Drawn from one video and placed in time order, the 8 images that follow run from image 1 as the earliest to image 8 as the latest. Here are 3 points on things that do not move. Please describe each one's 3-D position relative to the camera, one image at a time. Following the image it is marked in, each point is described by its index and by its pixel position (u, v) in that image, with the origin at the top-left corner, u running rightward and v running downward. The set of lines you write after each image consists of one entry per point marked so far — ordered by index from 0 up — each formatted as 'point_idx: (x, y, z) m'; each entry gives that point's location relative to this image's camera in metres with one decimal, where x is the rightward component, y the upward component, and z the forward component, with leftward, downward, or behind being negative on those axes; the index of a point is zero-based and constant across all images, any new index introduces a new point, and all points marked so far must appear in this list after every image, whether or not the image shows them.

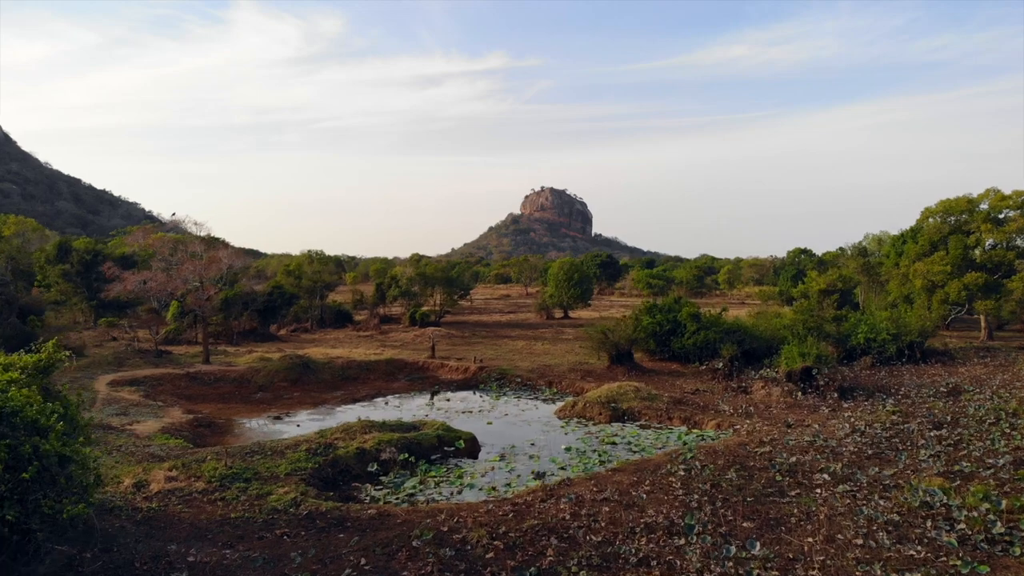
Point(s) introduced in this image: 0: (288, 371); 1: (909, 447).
0: (-4.4, -1.6, +16.3) m
1: (+4.7, -1.9, +9.8) m
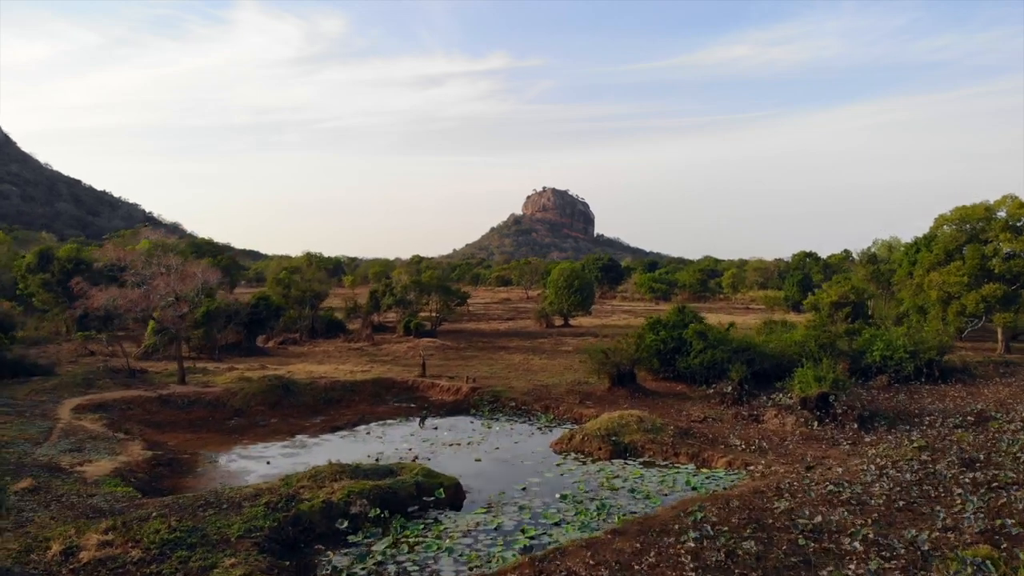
0: (-4.5, -2.0, +15.3) m
1: (+4.6, -2.2, +8.8) m
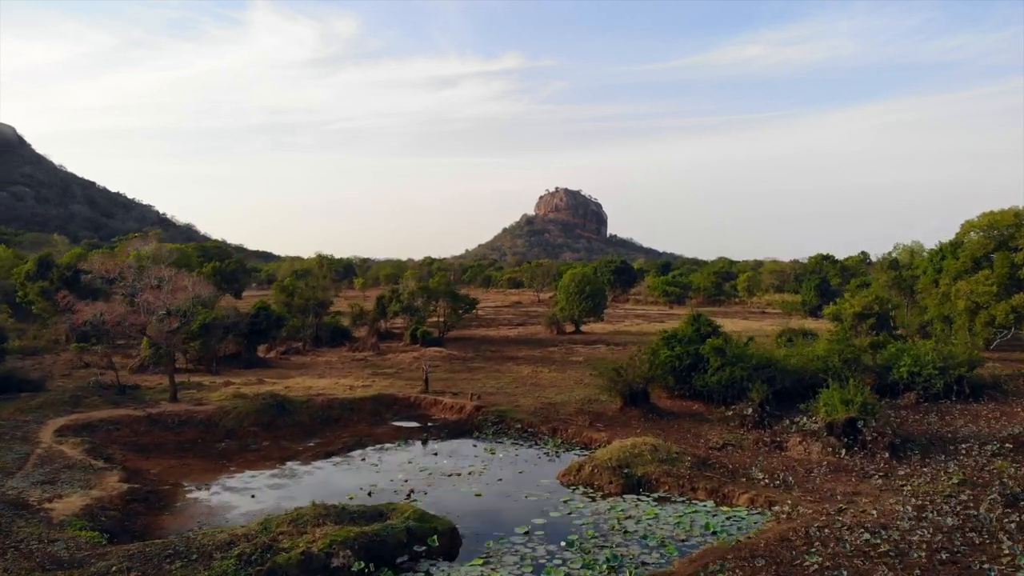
0: (-4.4, -2.2, +14.5) m
1: (+4.6, -2.5, +7.9) m
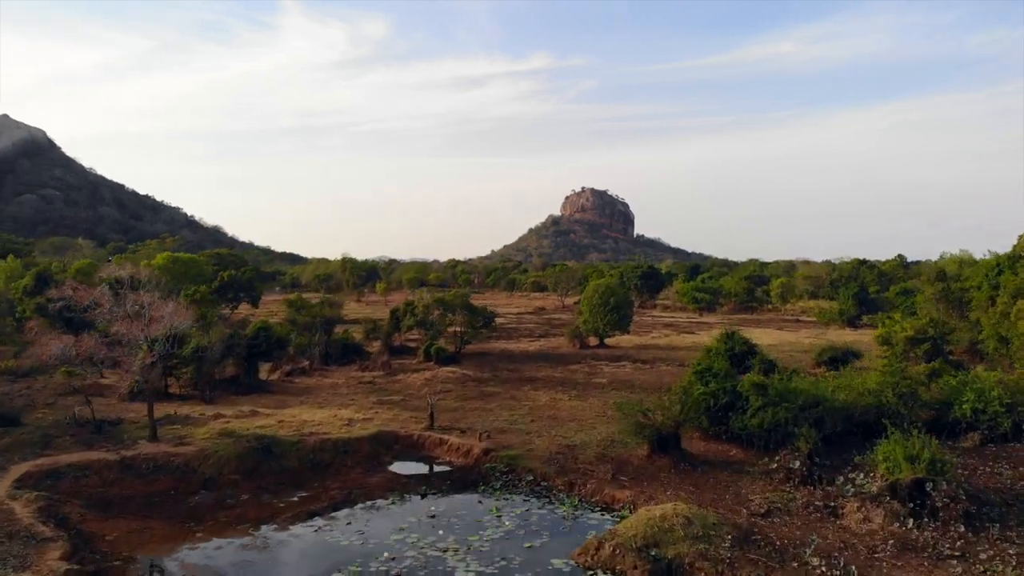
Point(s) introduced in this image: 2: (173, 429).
0: (-4.2, -2.7, +13.1) m
1: (+4.6, -2.9, +6.2) m
2: (-6.1, -2.5, +15.0) m
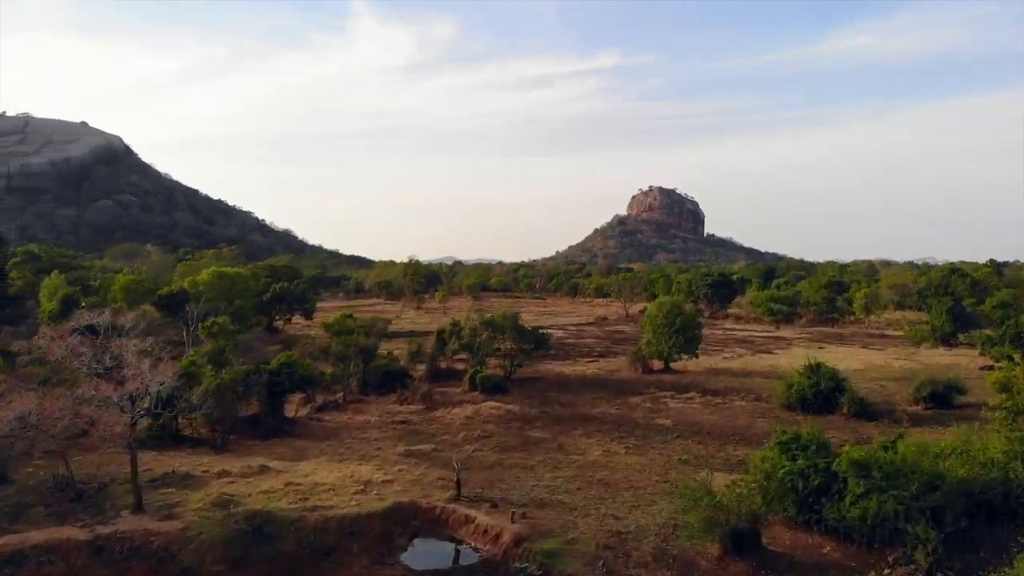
0: (-3.7, -3.4, +11.0) m
1: (+4.4, -3.6, +3.4) m
2: (-5.5, -3.2, +13.1) m
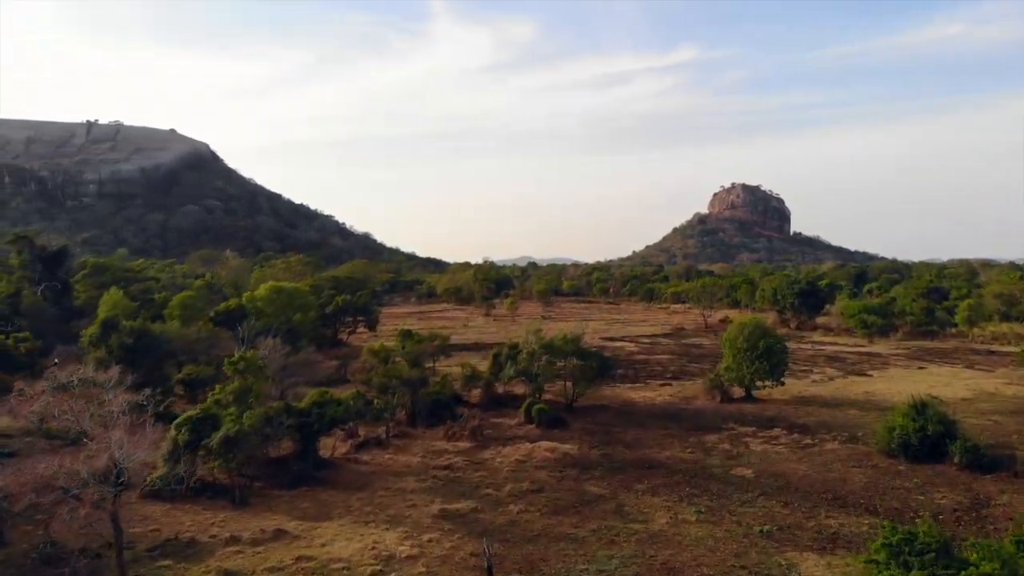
0: (-3.4, -4.0, +9.3) m
1: (+4.1, -4.3, +1.0) m
2: (-4.9, -3.9, +11.5) m
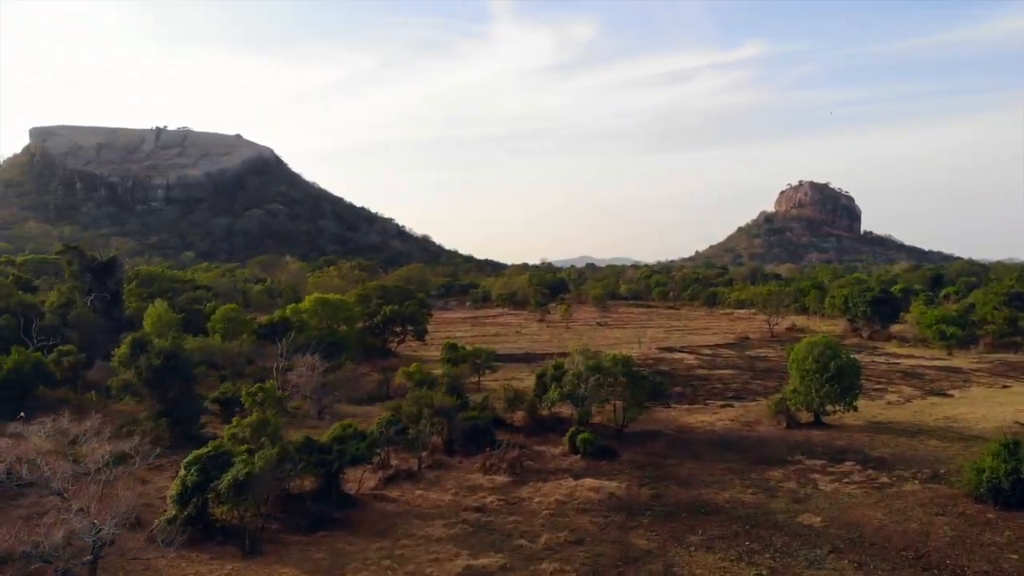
0: (-3.2, -4.5, +8.0) m
1: (+3.6, -4.8, -0.9) m
2: (-4.6, -4.4, +10.3) m
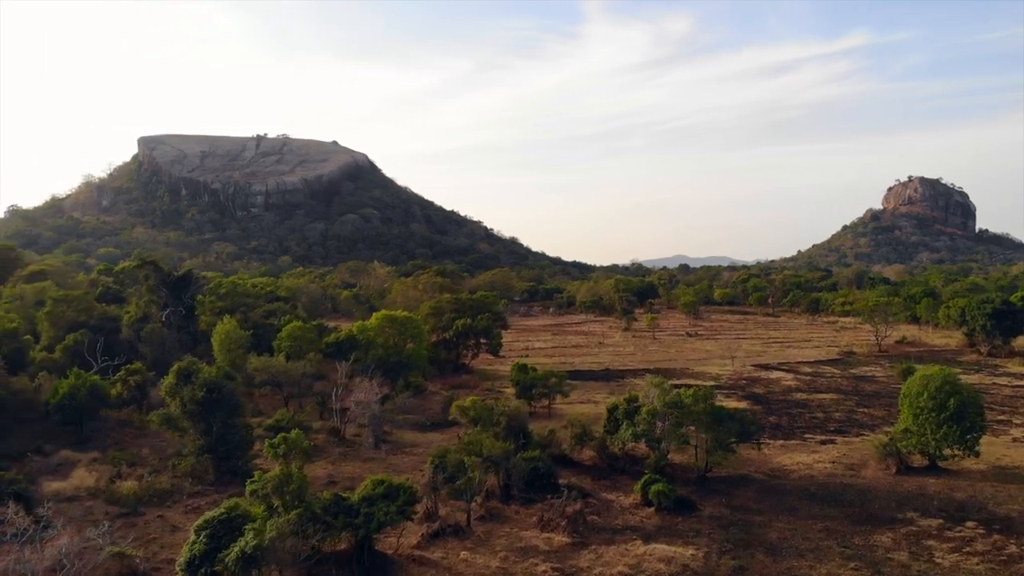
0: (-3.2, -5.2, +6.2) m
1: (+2.6, -5.5, -3.3) m
2: (-4.3, -5.0, +8.8) m
